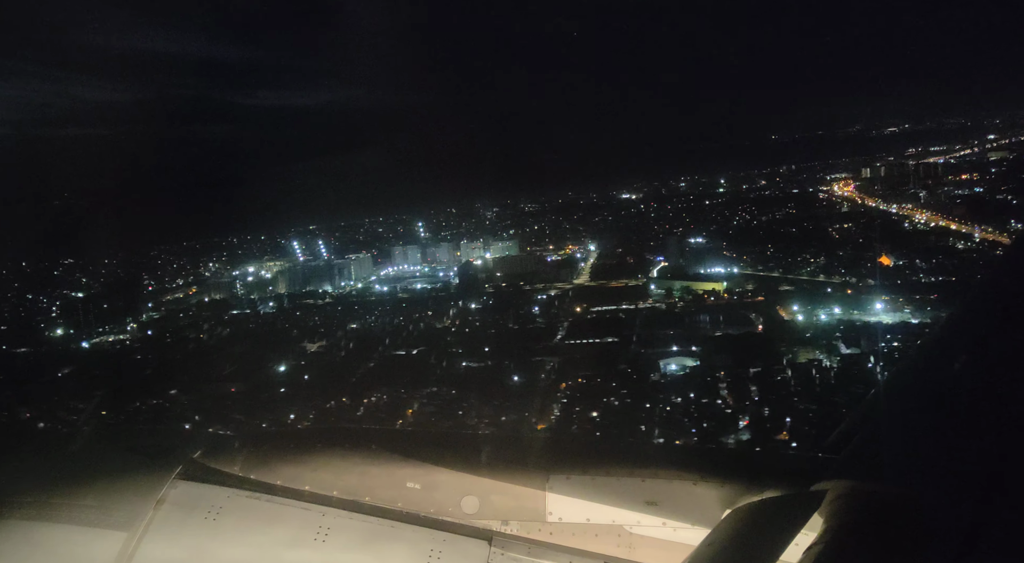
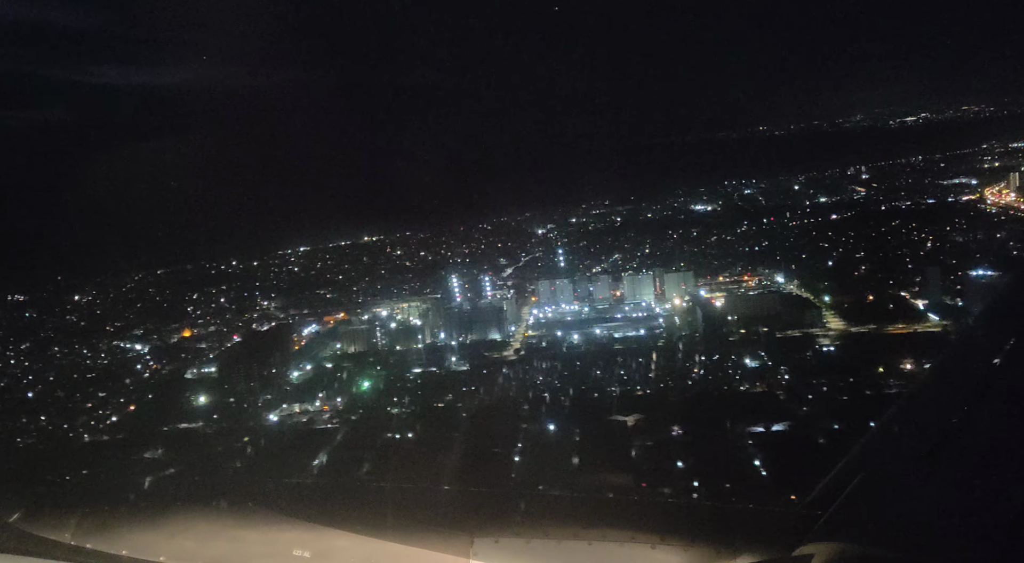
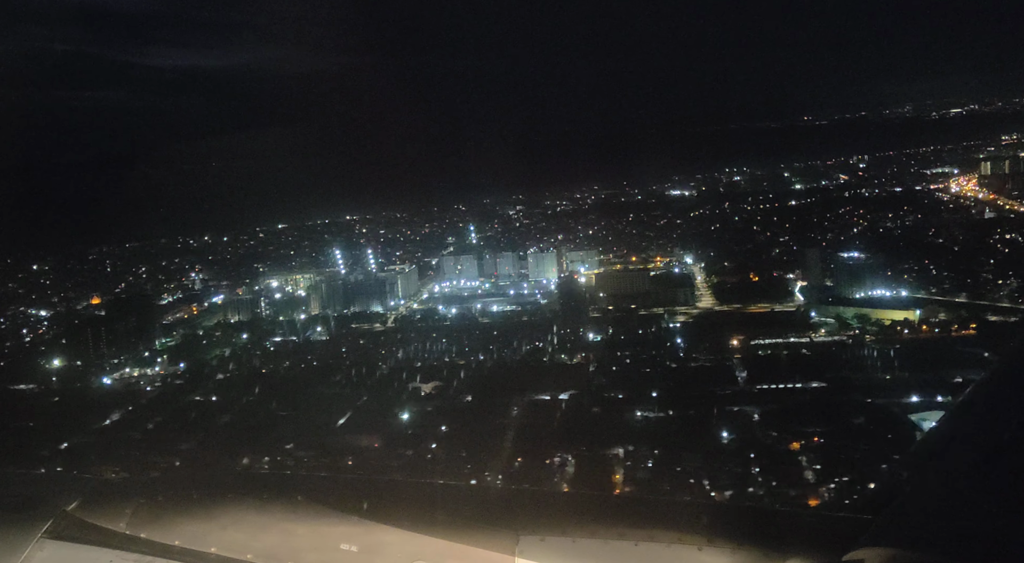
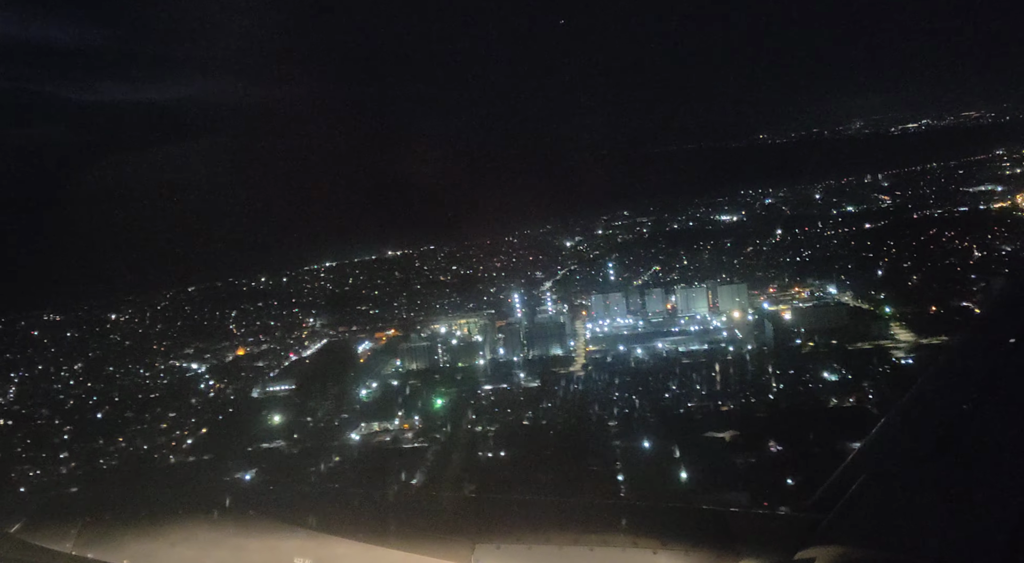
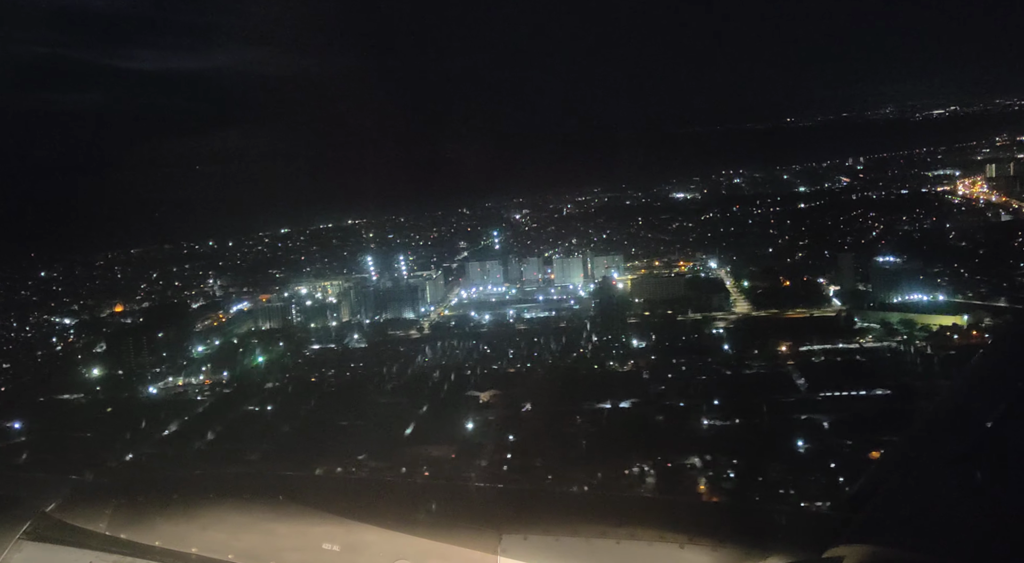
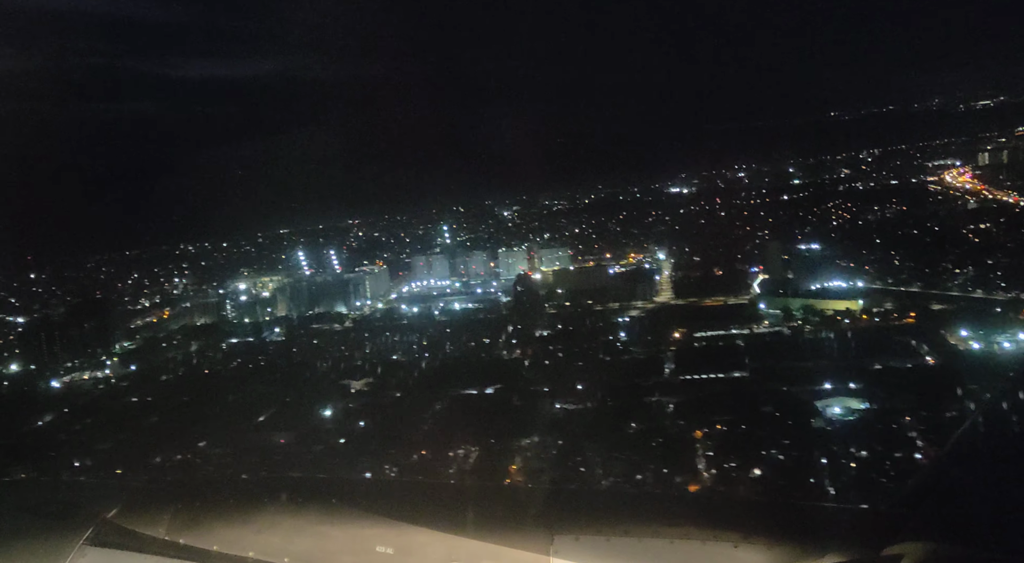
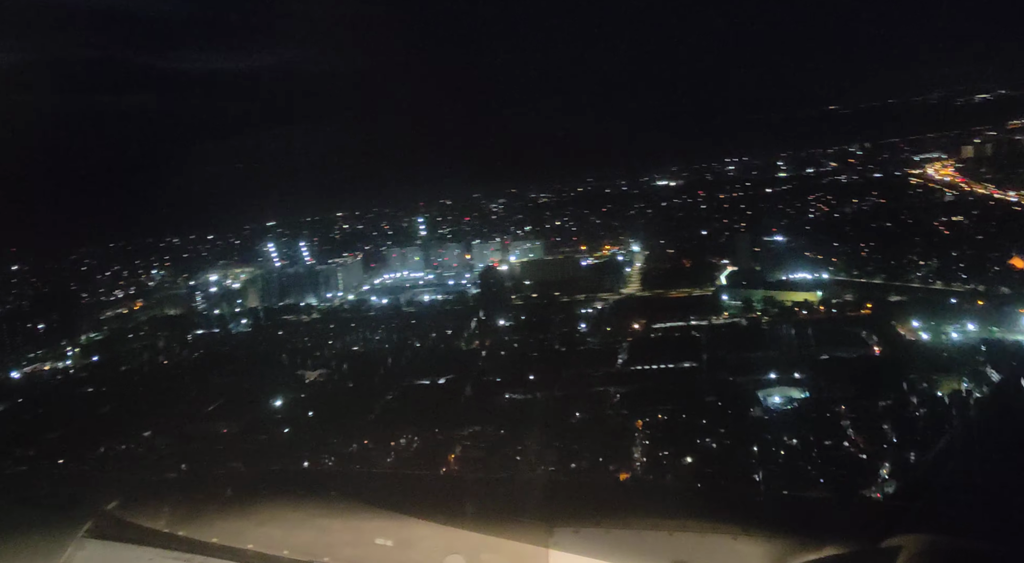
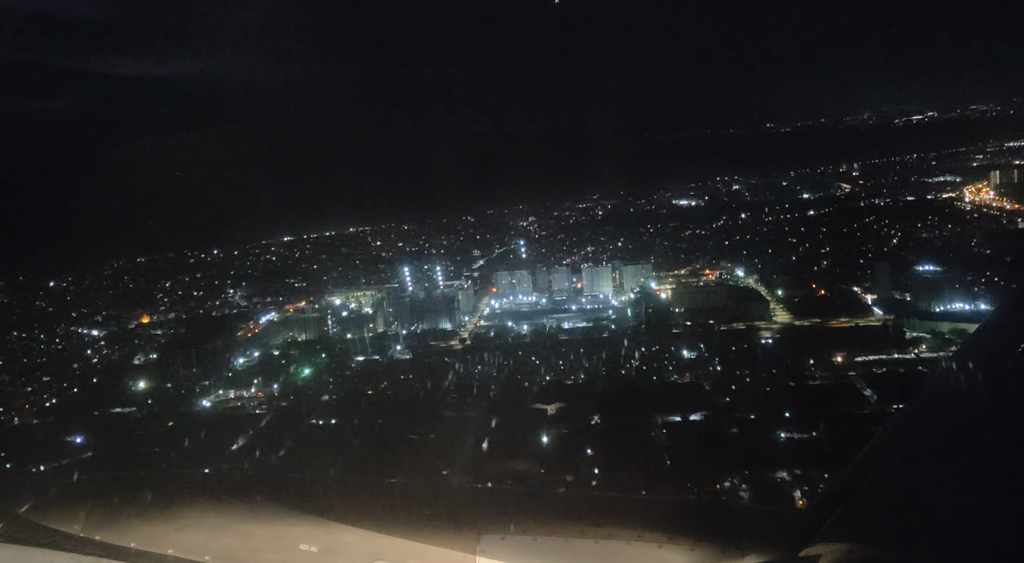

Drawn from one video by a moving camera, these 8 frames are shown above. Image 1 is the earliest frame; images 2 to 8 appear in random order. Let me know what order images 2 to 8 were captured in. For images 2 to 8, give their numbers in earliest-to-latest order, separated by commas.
7, 6, 3, 5, 8, 2, 4
